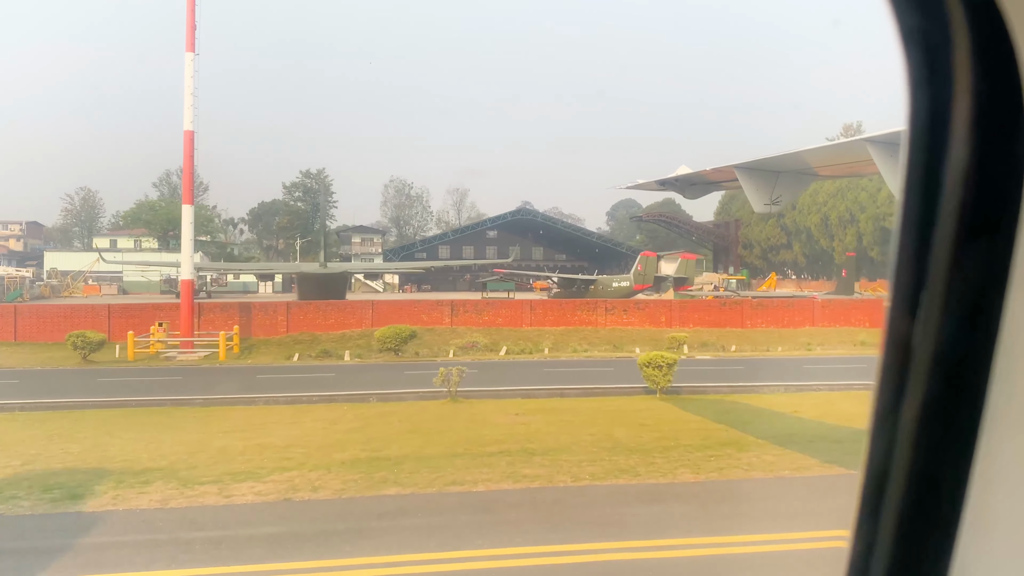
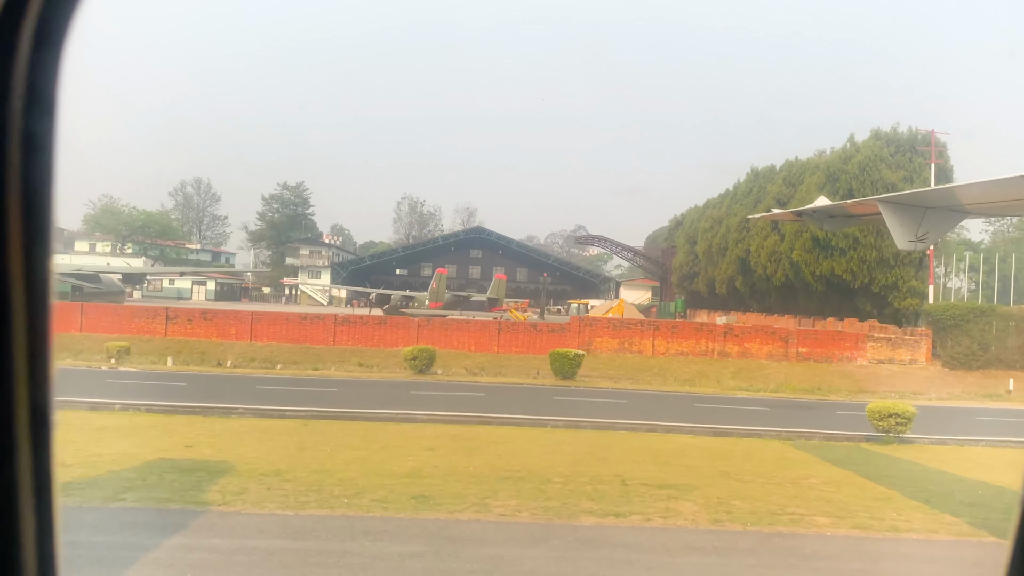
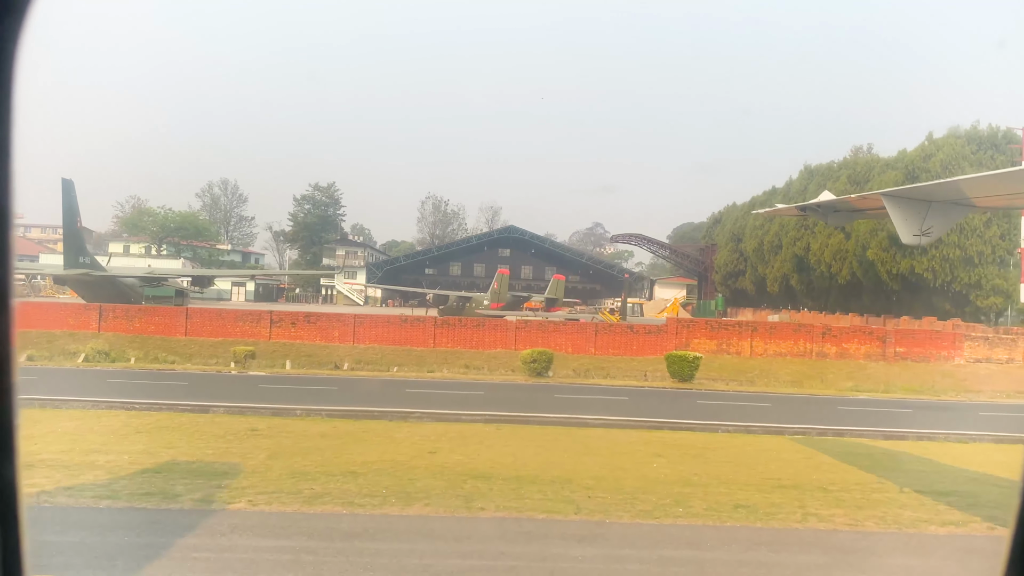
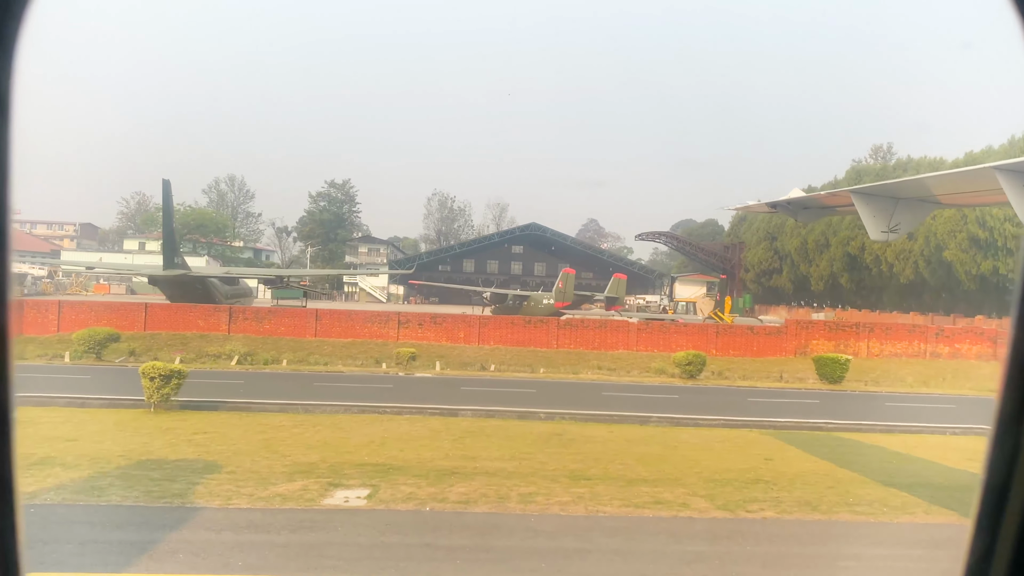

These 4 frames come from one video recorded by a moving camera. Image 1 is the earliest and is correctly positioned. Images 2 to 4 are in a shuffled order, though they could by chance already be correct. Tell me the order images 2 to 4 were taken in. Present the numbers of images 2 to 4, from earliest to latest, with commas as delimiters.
4, 3, 2
